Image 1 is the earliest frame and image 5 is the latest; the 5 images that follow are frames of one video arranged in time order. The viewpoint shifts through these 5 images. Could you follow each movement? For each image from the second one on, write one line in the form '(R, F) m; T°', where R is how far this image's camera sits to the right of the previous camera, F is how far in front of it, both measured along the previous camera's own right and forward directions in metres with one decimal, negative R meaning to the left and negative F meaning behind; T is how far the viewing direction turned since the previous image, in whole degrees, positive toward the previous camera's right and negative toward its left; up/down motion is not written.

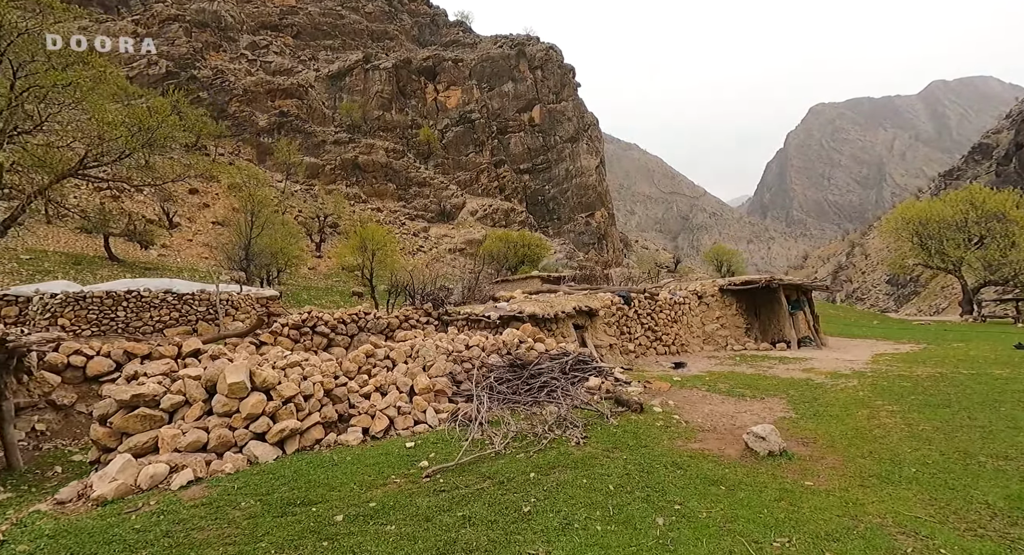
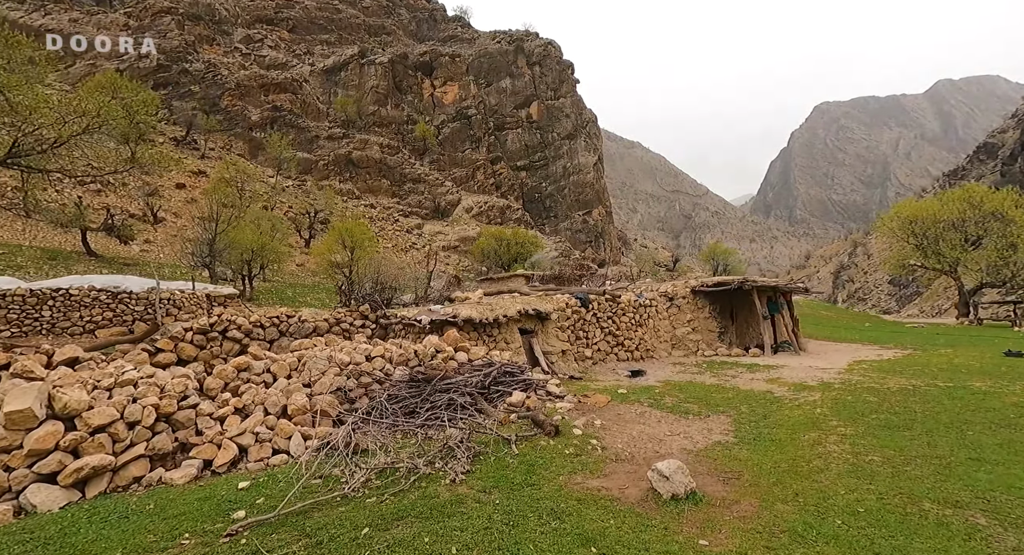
(+1.4, +1.1) m; 0°
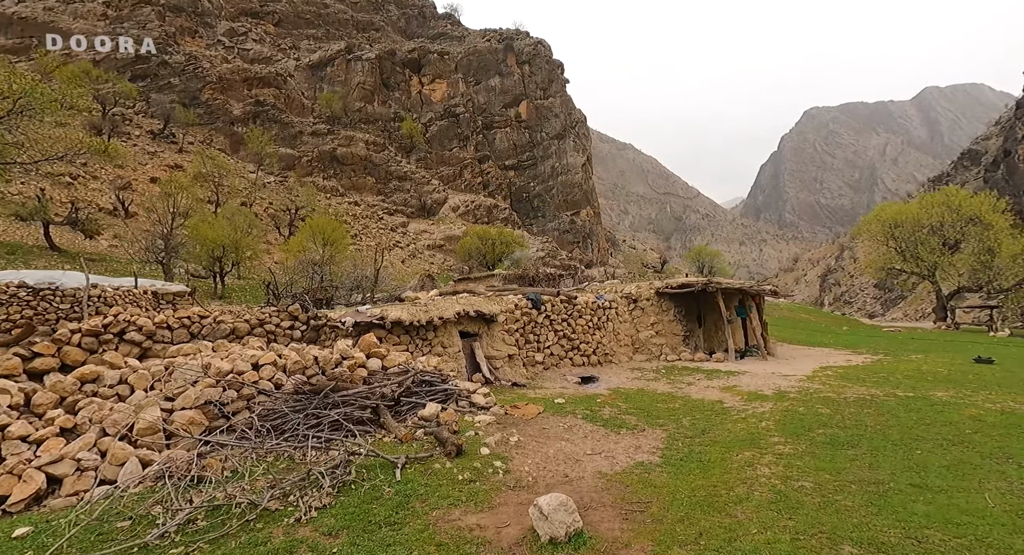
(+1.2, +0.9) m; +1°
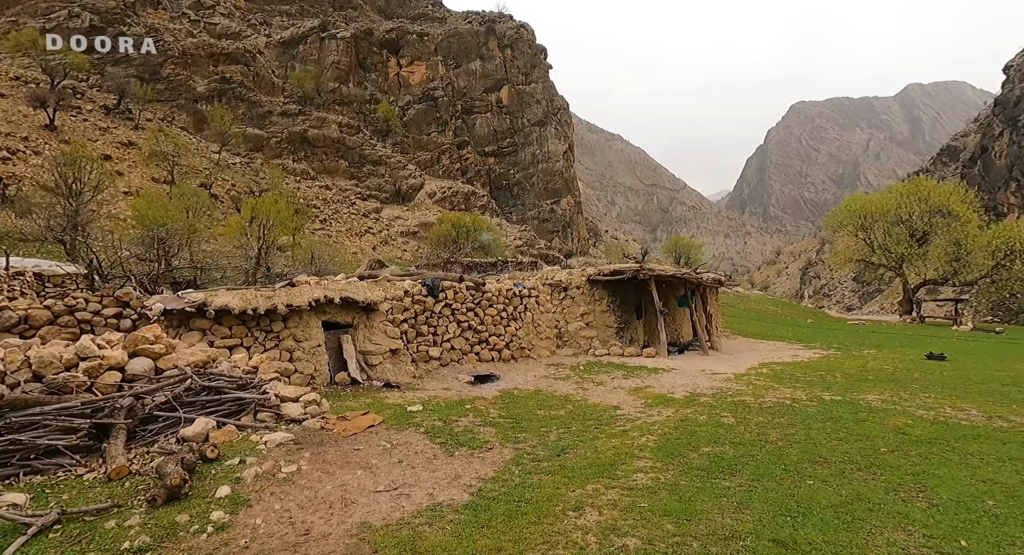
(+2.2, +1.9) m; +2°
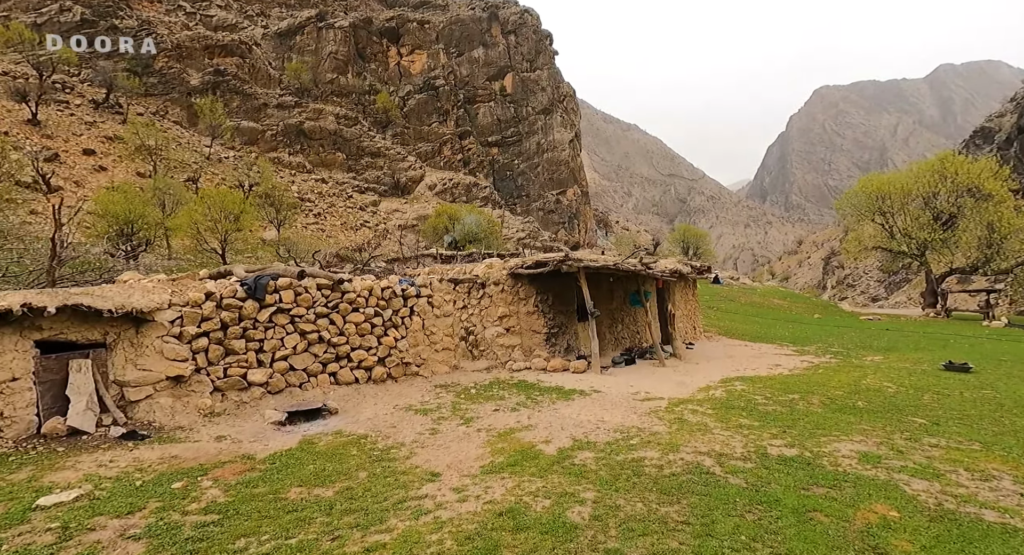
(+3.1, +3.8) m; -2°
